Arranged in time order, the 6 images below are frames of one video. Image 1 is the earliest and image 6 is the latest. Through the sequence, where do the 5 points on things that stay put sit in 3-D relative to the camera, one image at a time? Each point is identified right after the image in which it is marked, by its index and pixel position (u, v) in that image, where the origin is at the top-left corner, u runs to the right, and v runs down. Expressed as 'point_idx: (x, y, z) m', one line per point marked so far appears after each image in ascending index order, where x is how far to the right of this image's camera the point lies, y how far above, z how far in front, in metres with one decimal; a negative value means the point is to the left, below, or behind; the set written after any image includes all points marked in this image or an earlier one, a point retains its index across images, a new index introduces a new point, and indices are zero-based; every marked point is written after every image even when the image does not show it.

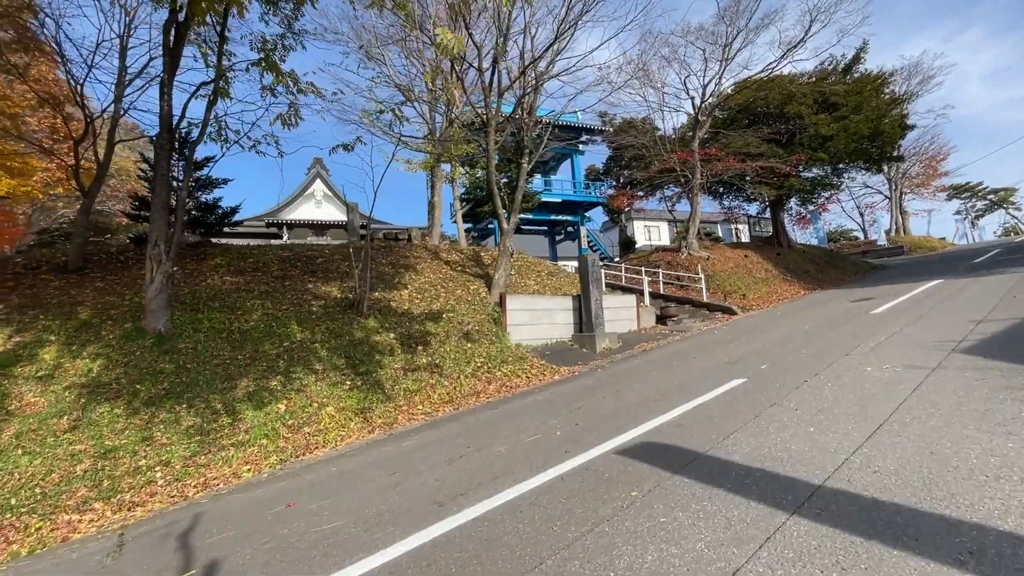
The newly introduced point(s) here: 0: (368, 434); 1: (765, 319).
0: (-2.2, -2.2, +7.3) m
1: (+6.4, -0.8, +12.2) m
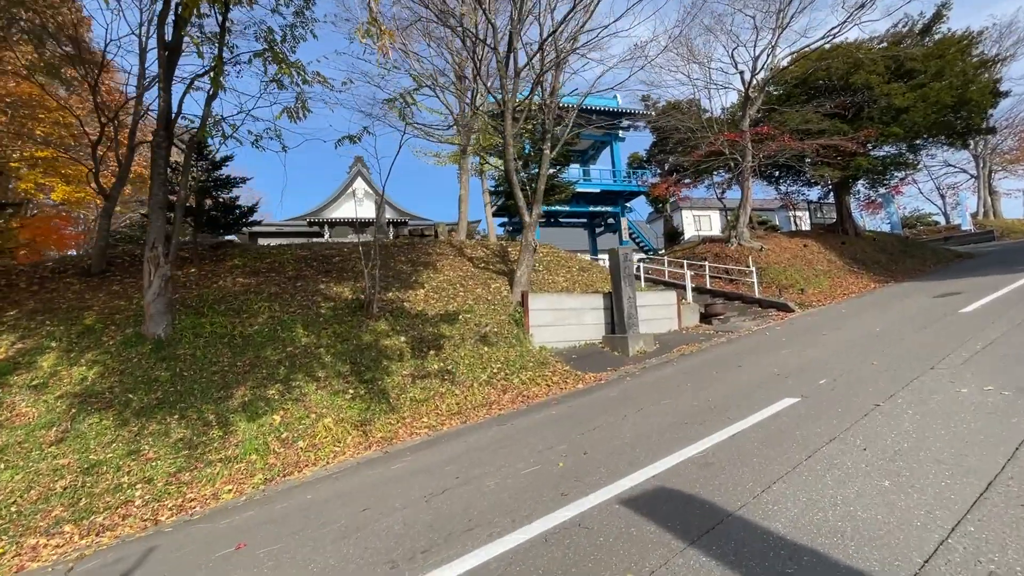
0: (-2.0, -2.2, +6.6) m
1: (+7.0, -0.7, +10.7) m
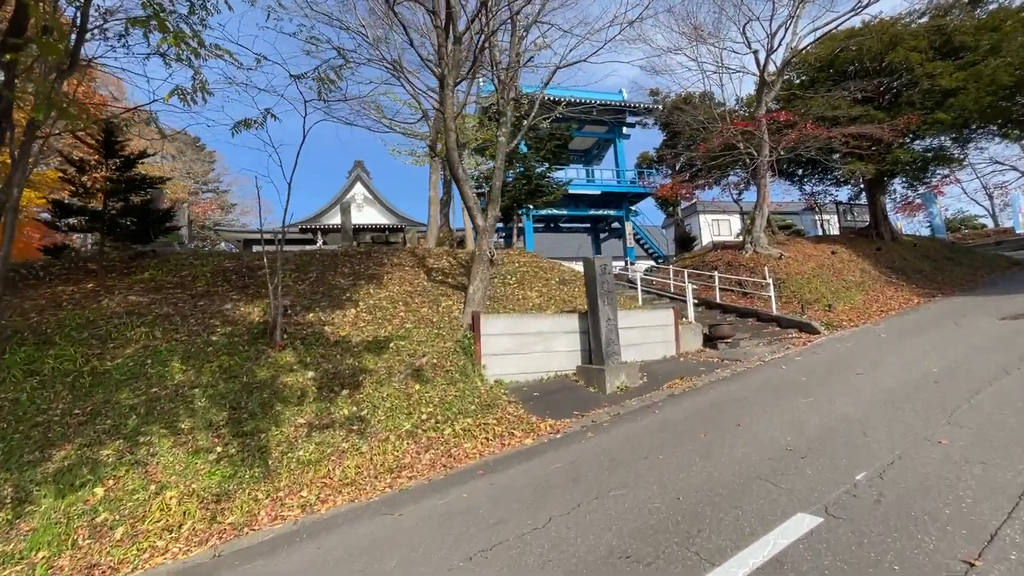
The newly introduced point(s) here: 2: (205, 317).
0: (-3.1, -2.5, +4.8) m
1: (+6.1, -1.0, +8.5) m
2: (-5.0, -0.5, +7.8) m
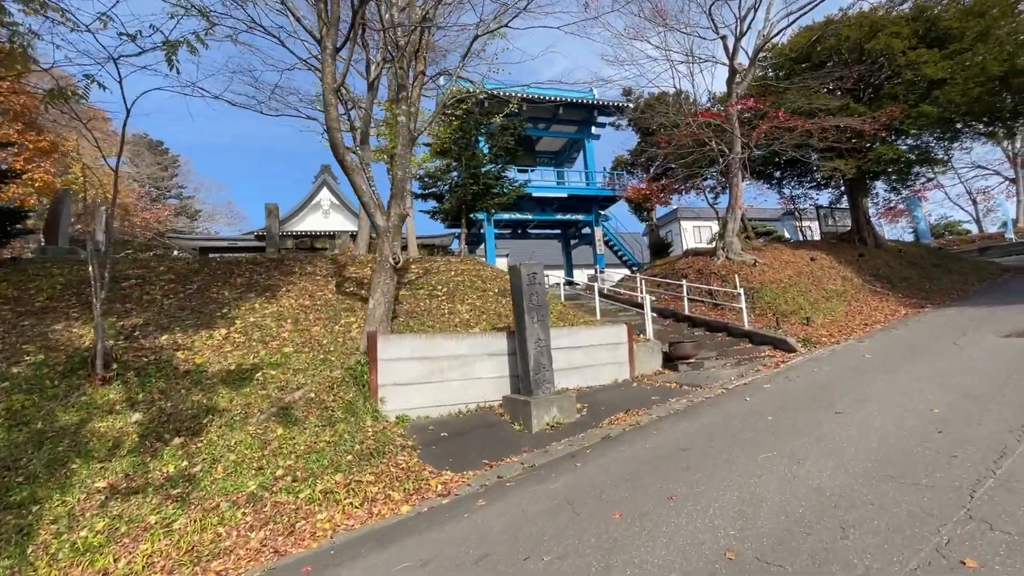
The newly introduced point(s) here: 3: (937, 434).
0: (-4.3, -2.7, +3.1) m
1: (+4.8, -1.2, +7.0) m
2: (-6.3, -0.7, +6.1) m
3: (+3.5, -1.2, +4.0) m
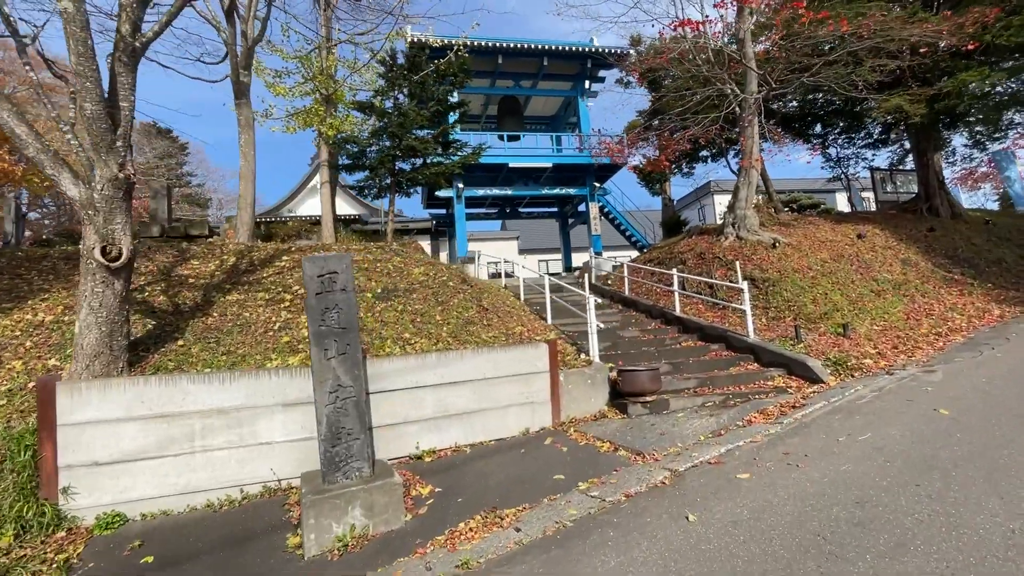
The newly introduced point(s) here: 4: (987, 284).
0: (-6.4, -3.0, +0.7) m
1: (+3.0, -1.2, +3.8) m
2: (-8.2, -0.9, +3.8) m
3: (+1.4, -1.4, +0.8) m
4: (+9.1, +0.1, +9.2) m
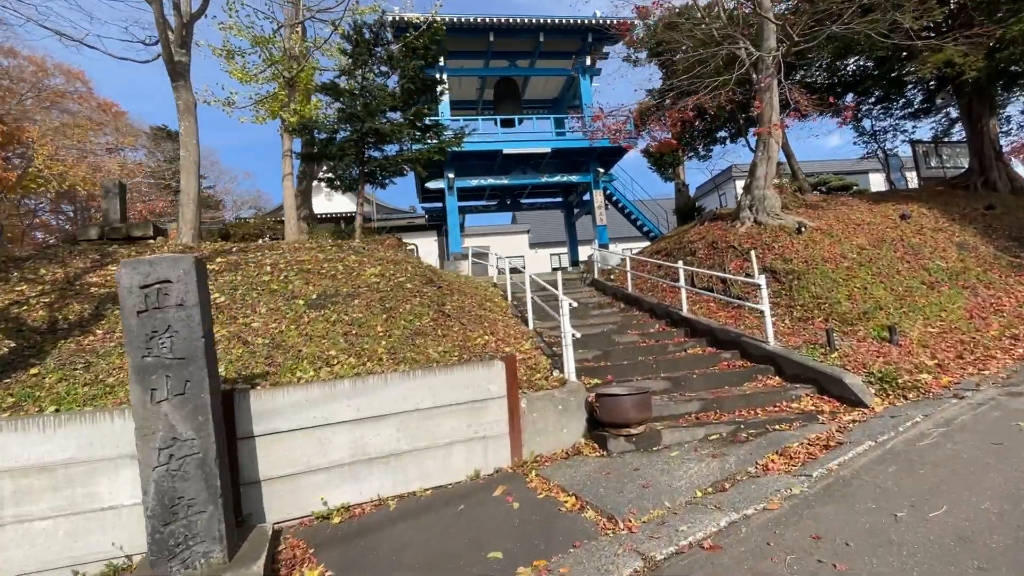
0: (-7.1, -3.2, -0.2) m
1: (+2.4, -1.2, +2.4) m
2: (-8.7, -1.1, +3.0) m
3: (+0.7, -1.4, -0.4) m
4: (+8.7, +0.3, +7.5) m
